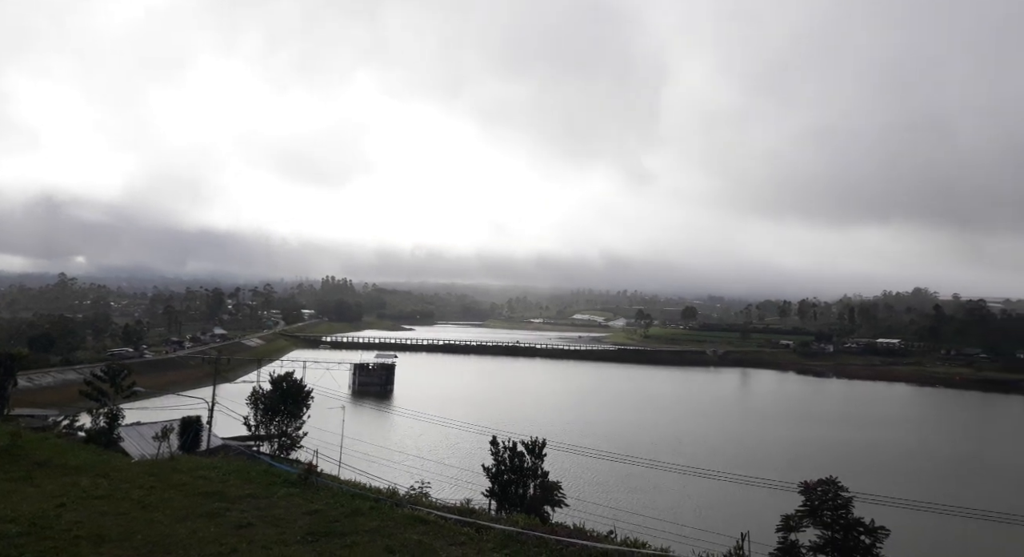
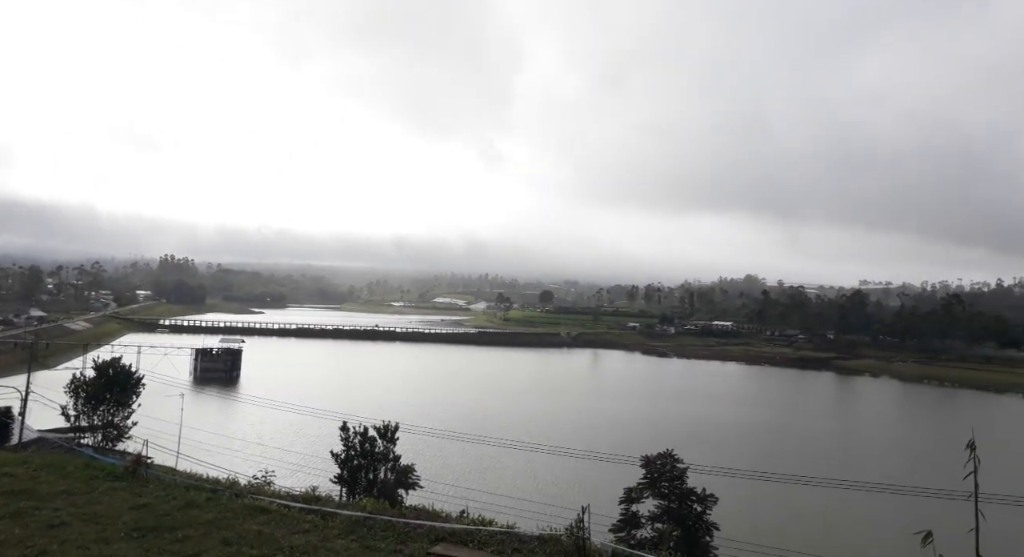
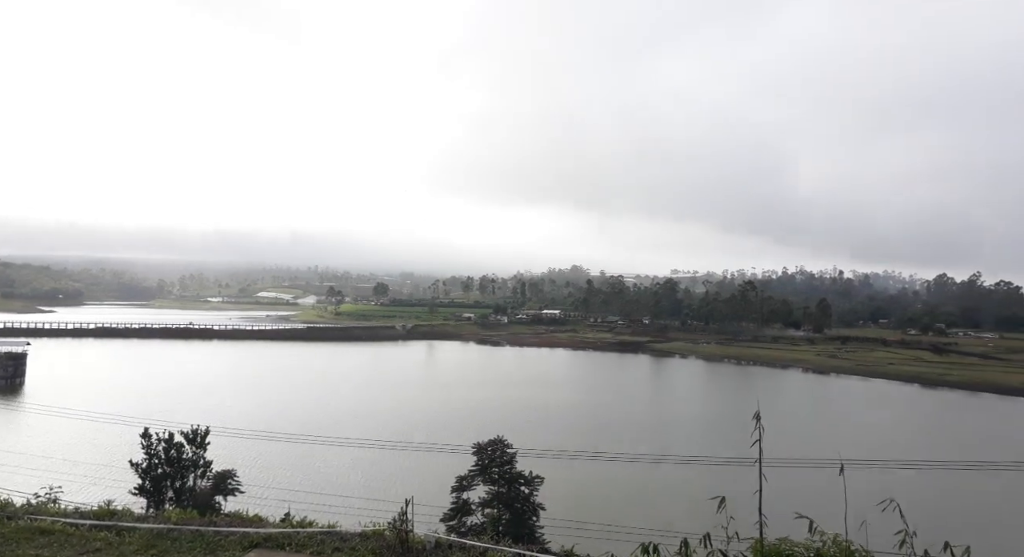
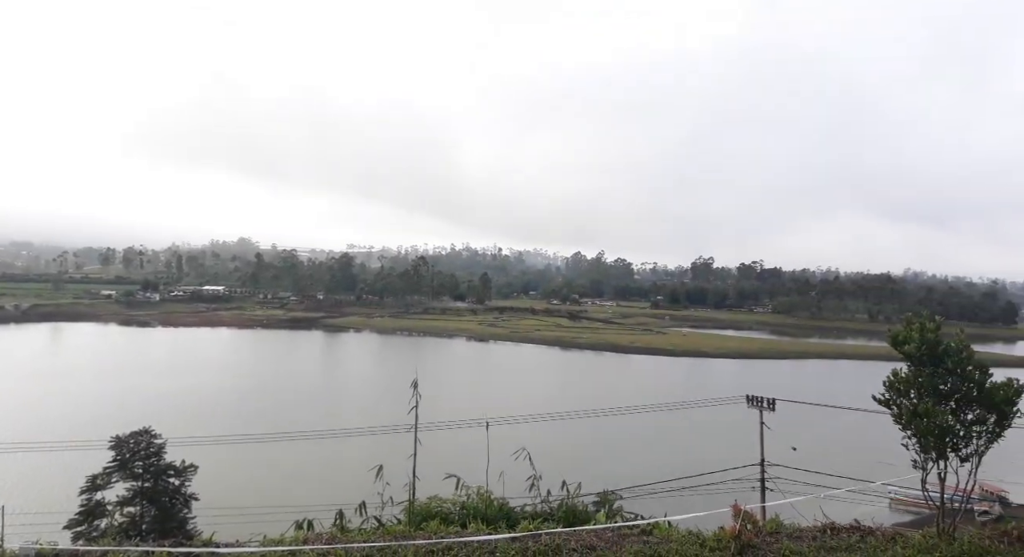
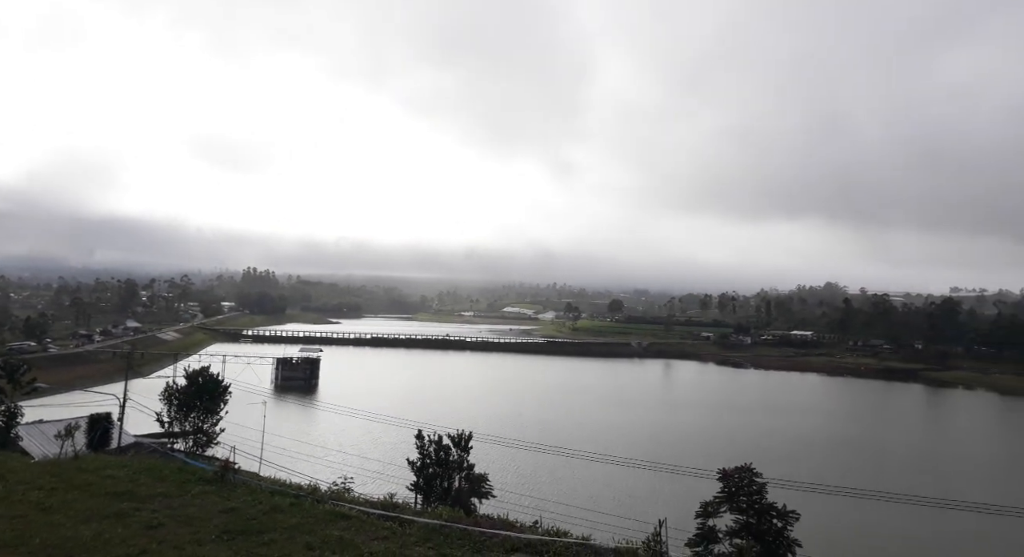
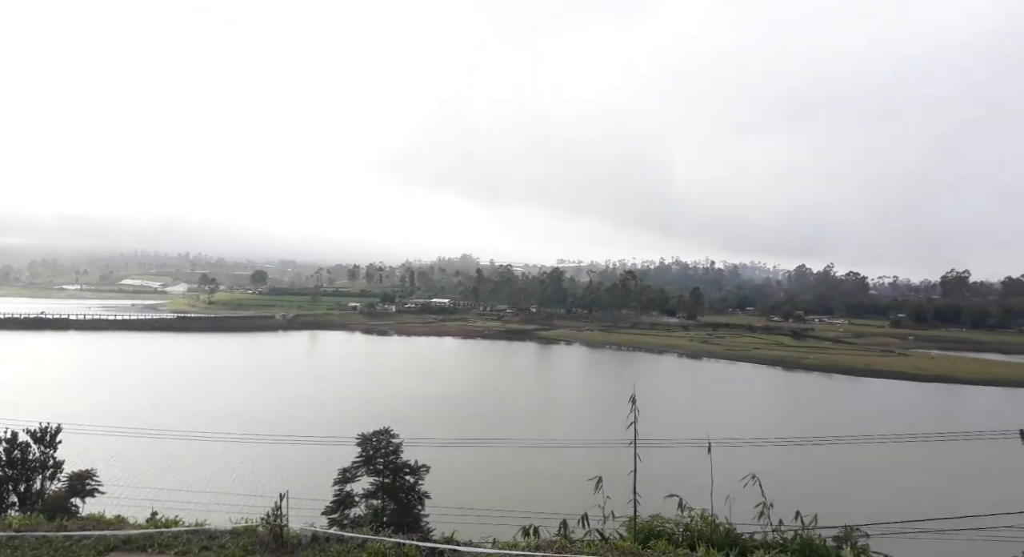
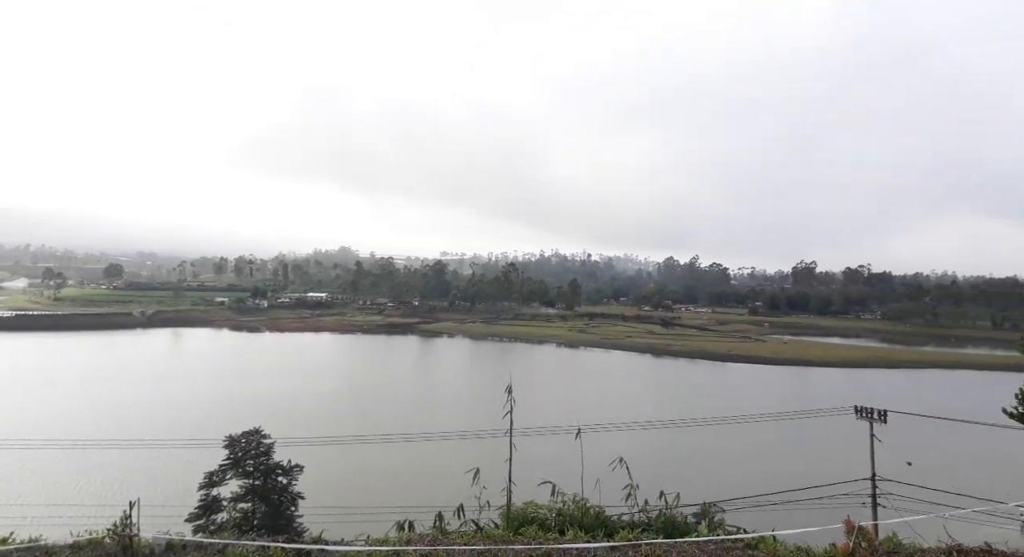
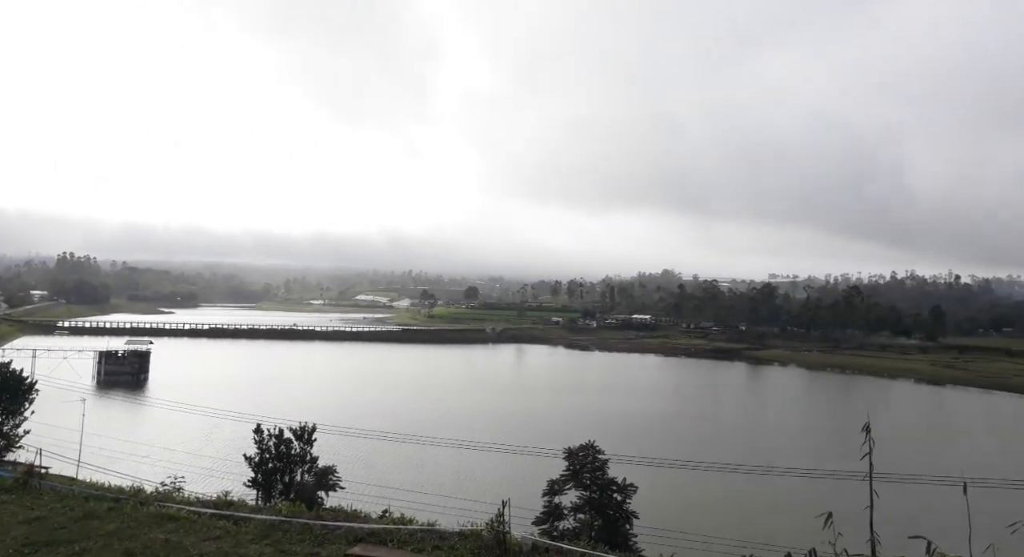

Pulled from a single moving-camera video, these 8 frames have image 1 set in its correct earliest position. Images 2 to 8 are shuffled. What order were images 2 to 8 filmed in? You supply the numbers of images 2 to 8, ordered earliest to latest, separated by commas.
5, 2, 8, 3, 6, 7, 4
